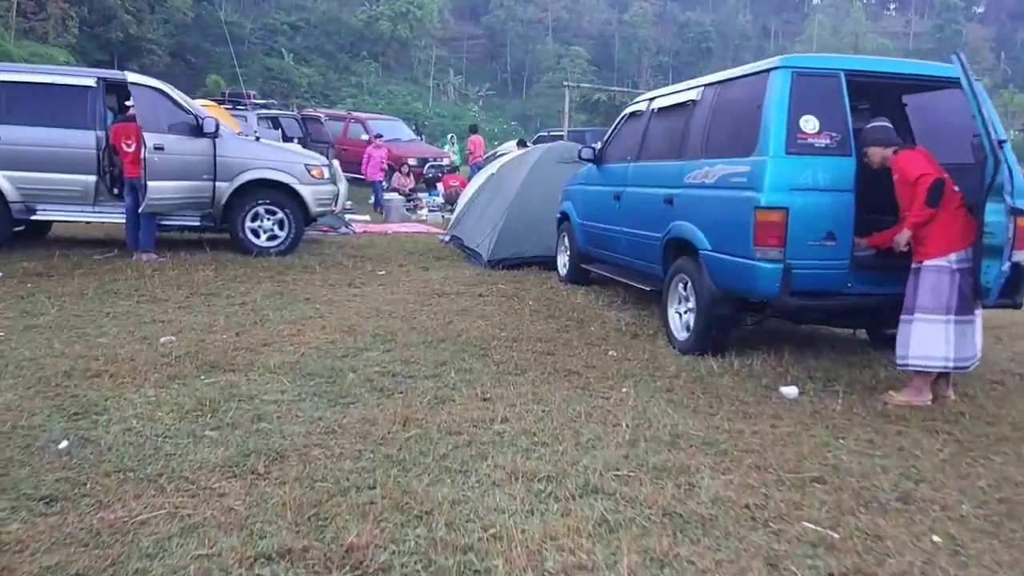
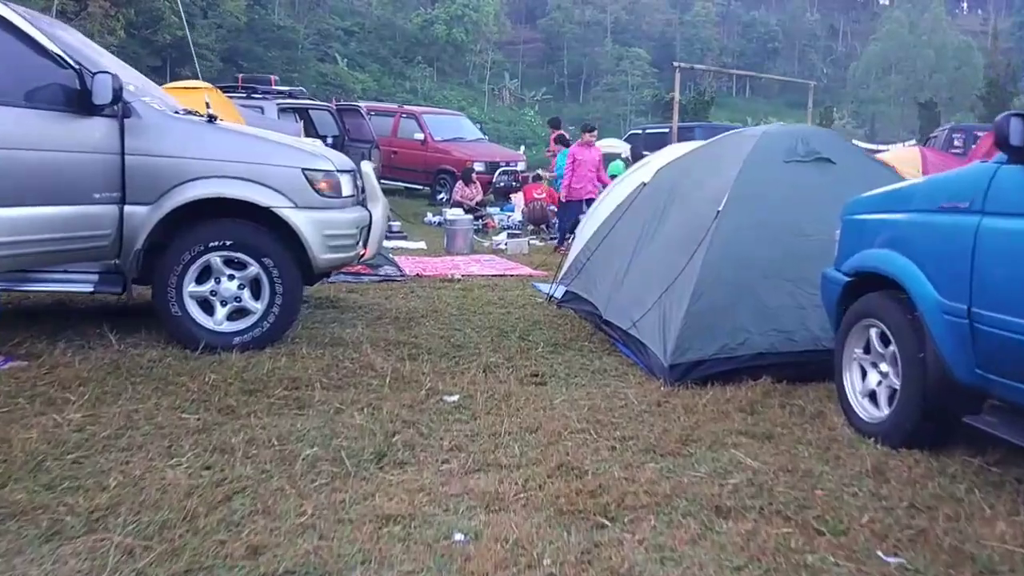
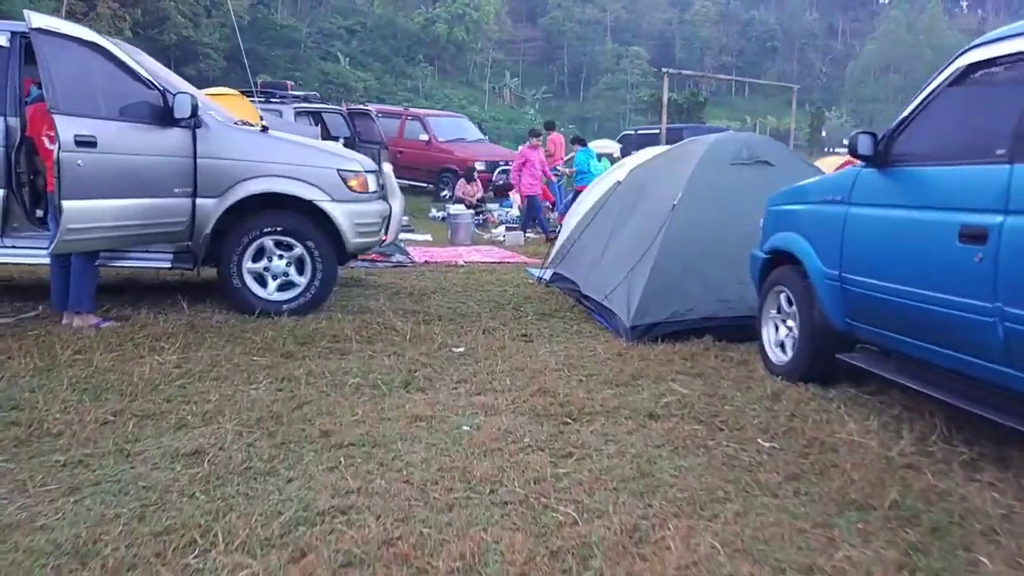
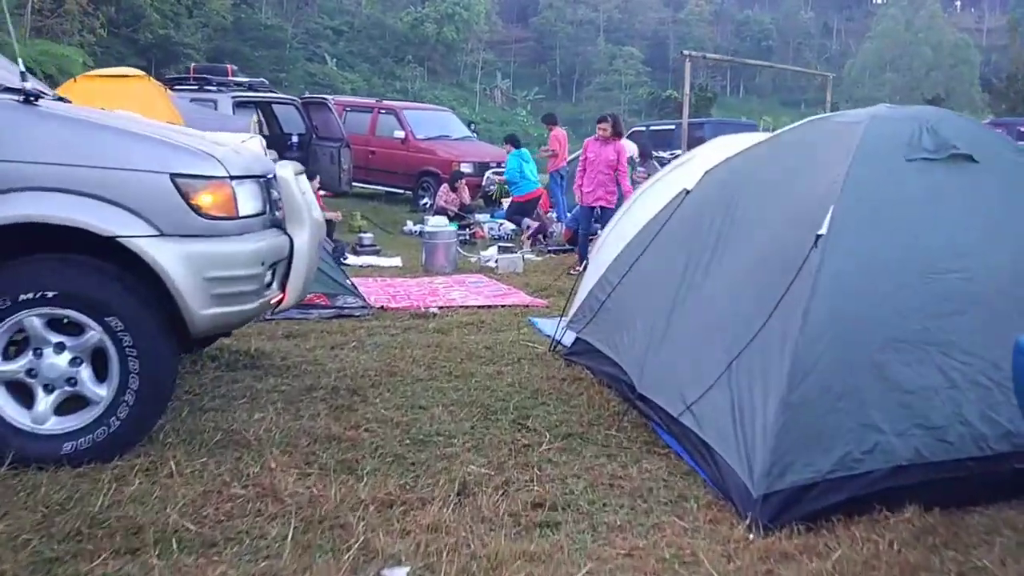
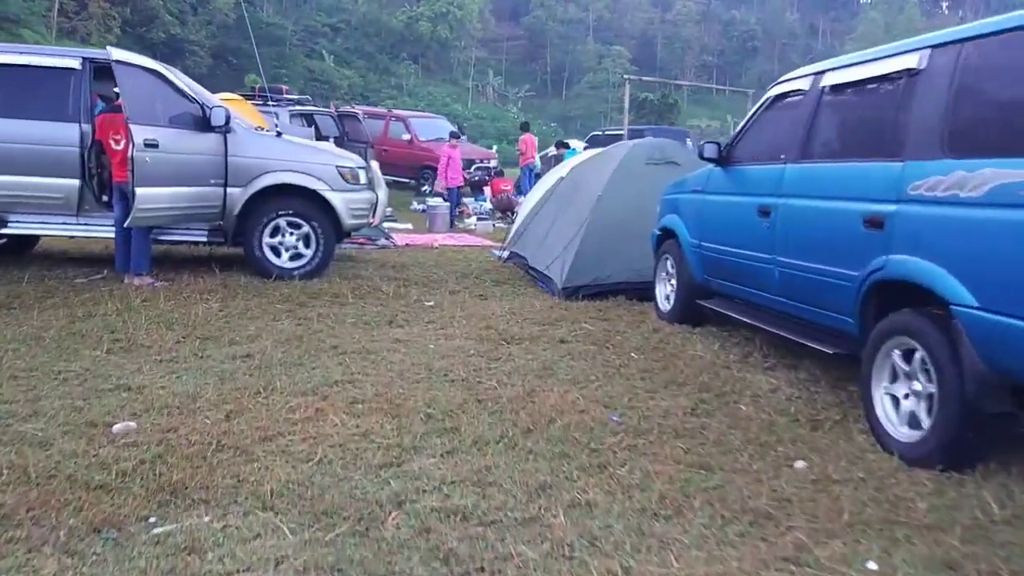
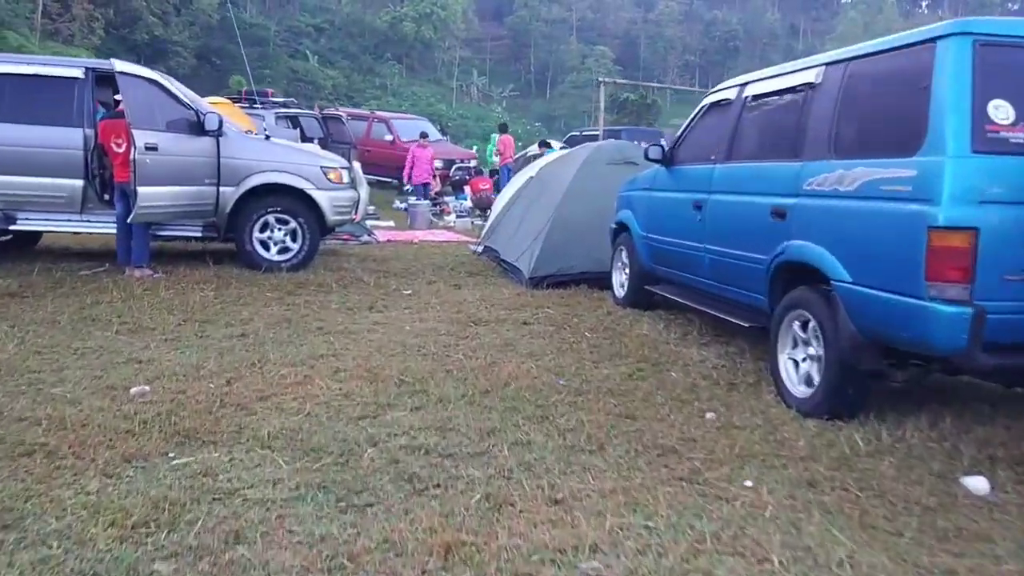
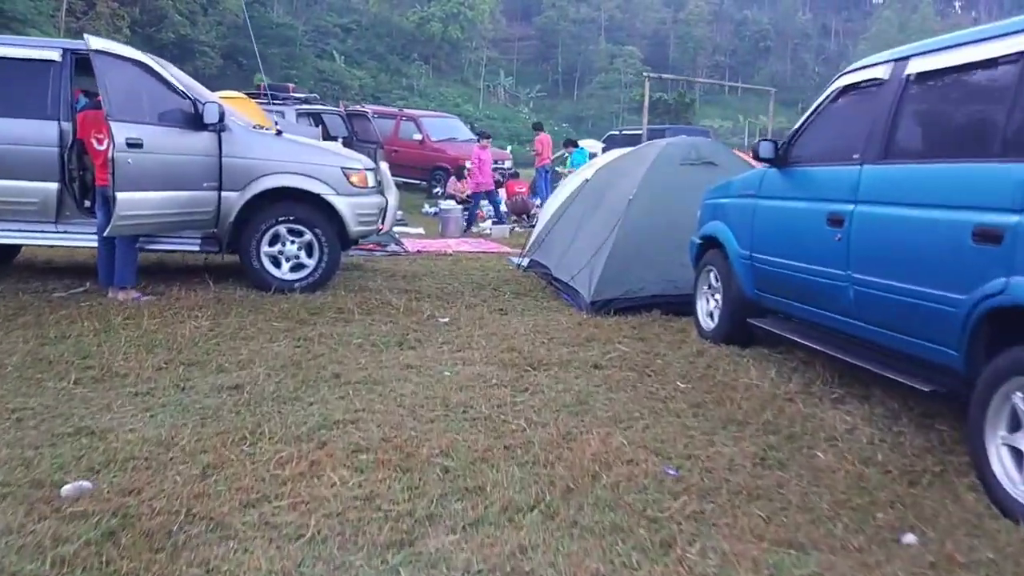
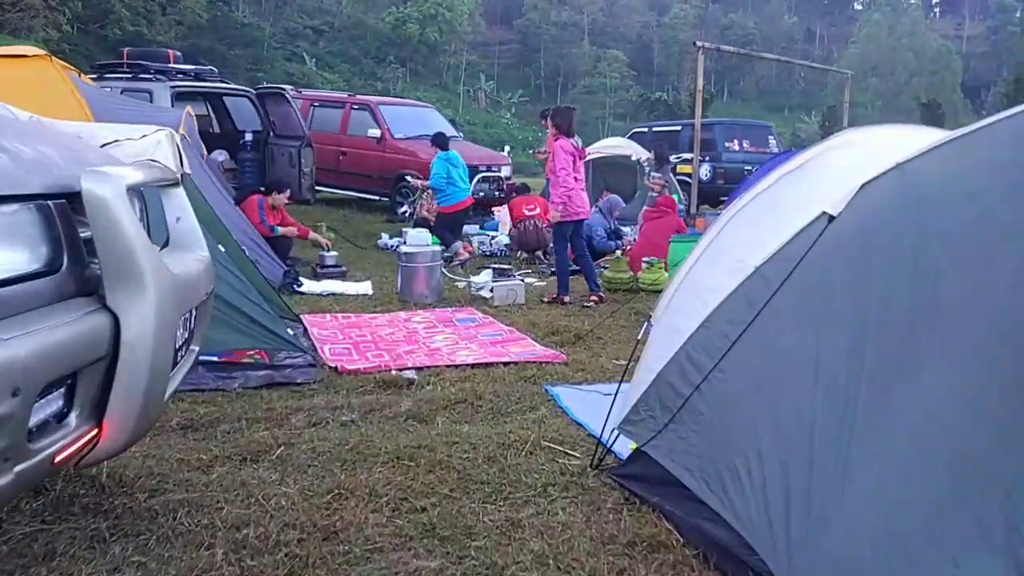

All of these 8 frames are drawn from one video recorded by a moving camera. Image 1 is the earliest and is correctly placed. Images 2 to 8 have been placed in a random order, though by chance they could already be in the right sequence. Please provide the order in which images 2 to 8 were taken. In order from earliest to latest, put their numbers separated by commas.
6, 5, 7, 3, 2, 4, 8
